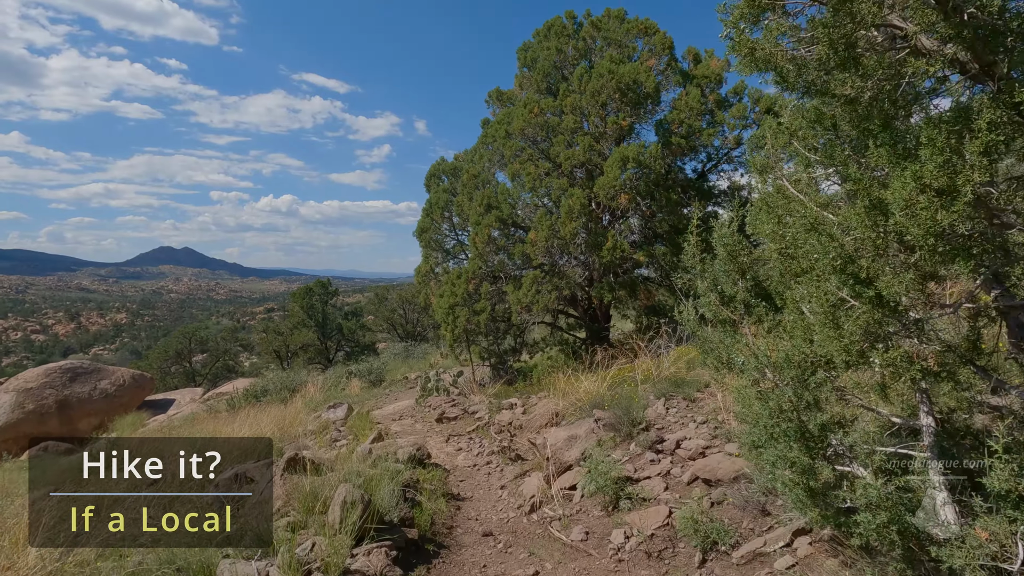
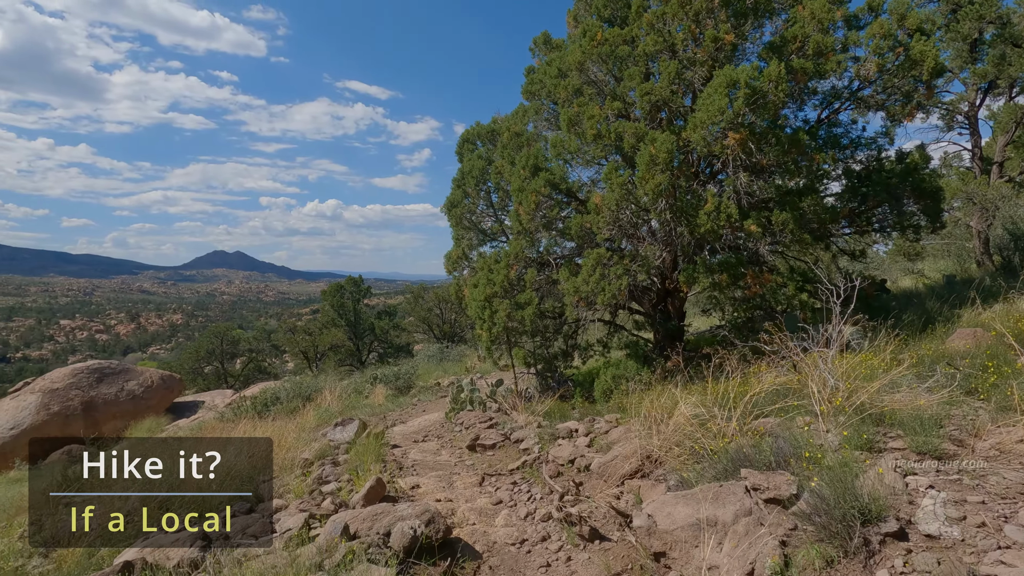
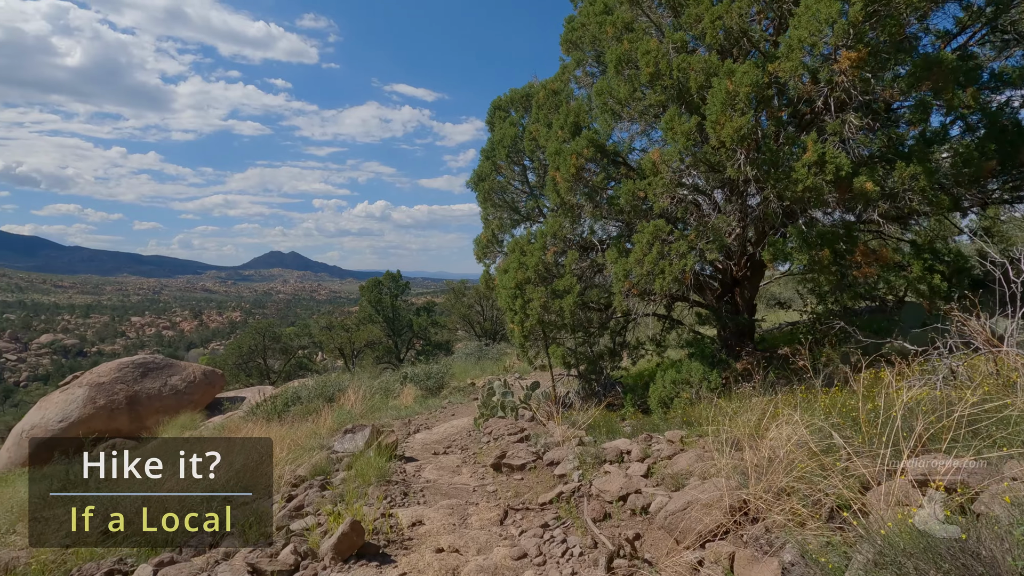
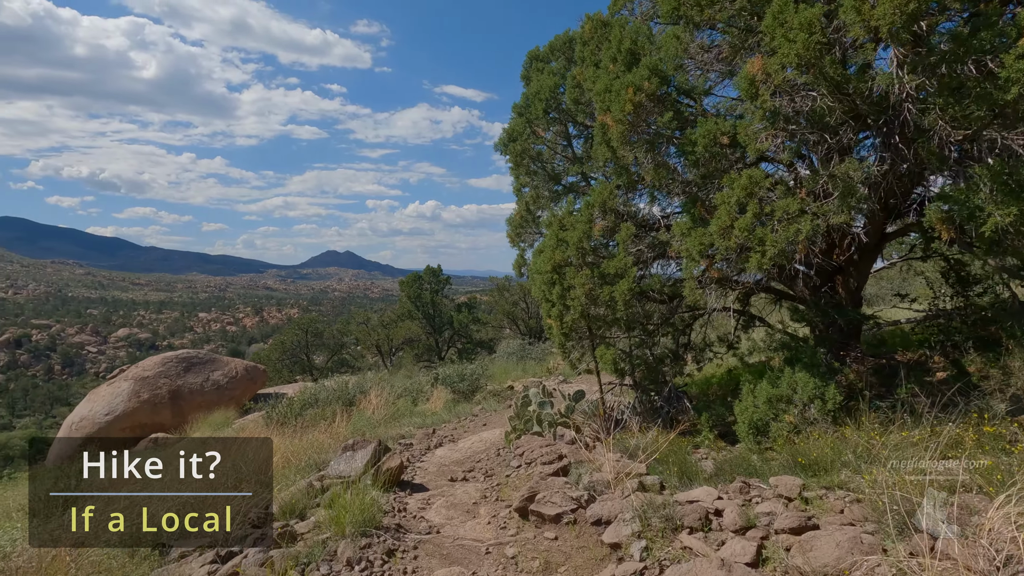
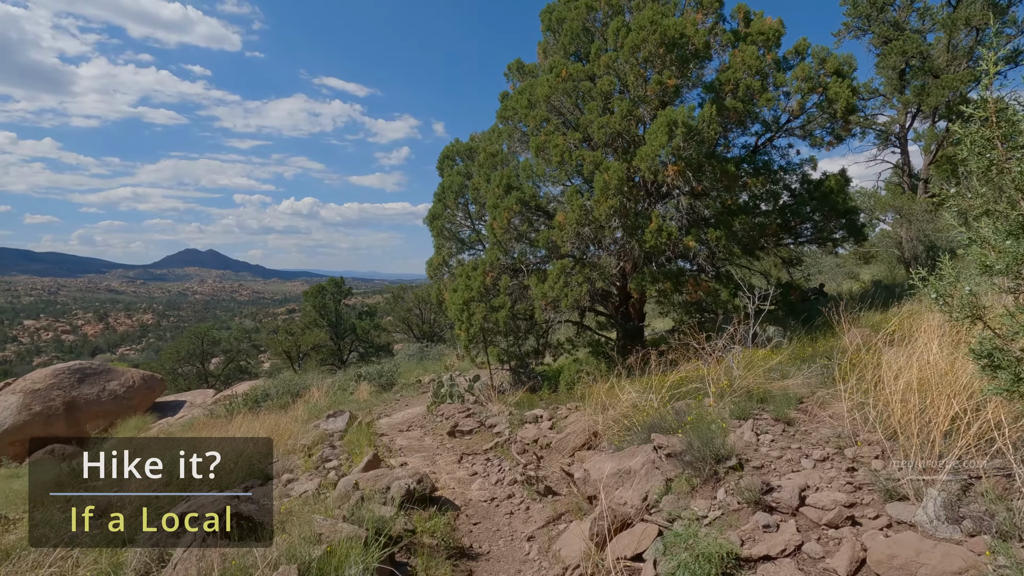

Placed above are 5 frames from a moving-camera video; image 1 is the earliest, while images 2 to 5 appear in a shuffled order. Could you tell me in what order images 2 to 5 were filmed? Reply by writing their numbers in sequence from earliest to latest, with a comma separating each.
5, 2, 3, 4
